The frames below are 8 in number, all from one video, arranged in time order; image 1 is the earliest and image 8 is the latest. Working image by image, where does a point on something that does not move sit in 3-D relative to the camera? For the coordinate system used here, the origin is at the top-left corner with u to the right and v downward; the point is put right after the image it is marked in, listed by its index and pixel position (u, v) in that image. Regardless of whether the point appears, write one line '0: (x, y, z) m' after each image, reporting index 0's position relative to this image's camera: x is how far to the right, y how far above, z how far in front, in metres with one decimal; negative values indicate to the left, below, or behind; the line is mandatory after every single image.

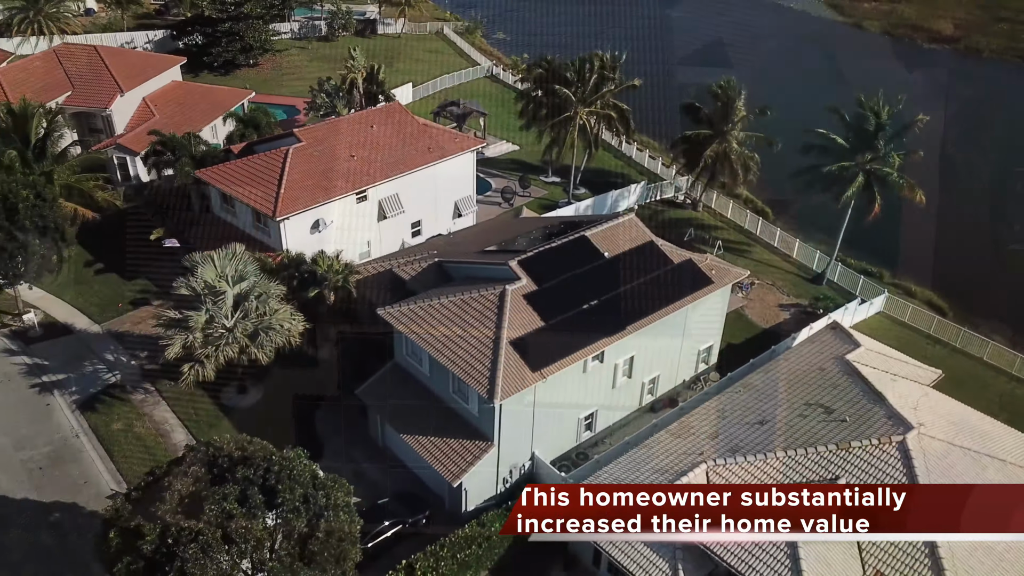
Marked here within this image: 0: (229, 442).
0: (-6.5, -3.8, +19.5) m
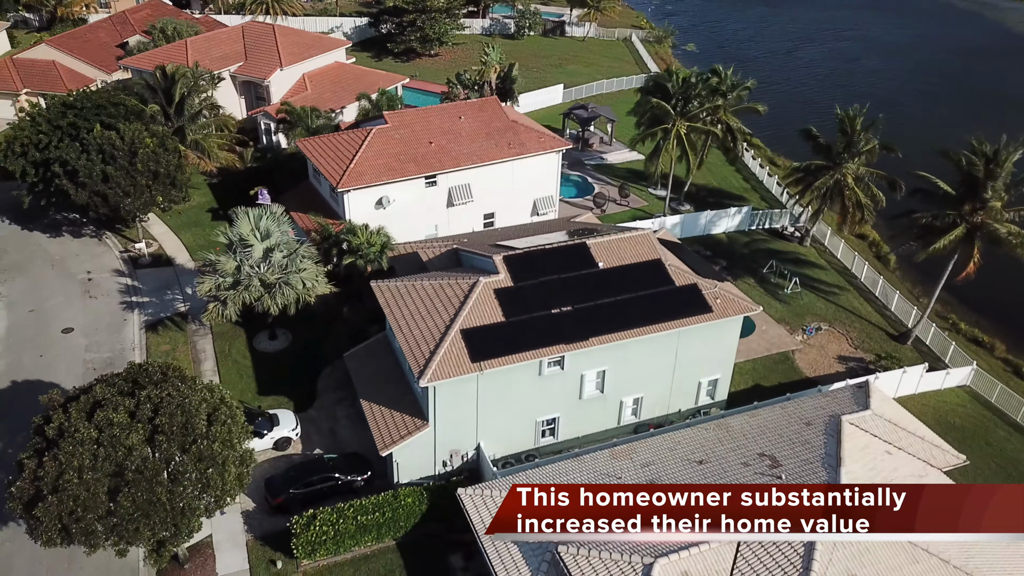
0: (-9.5, -2.3, +22.1) m
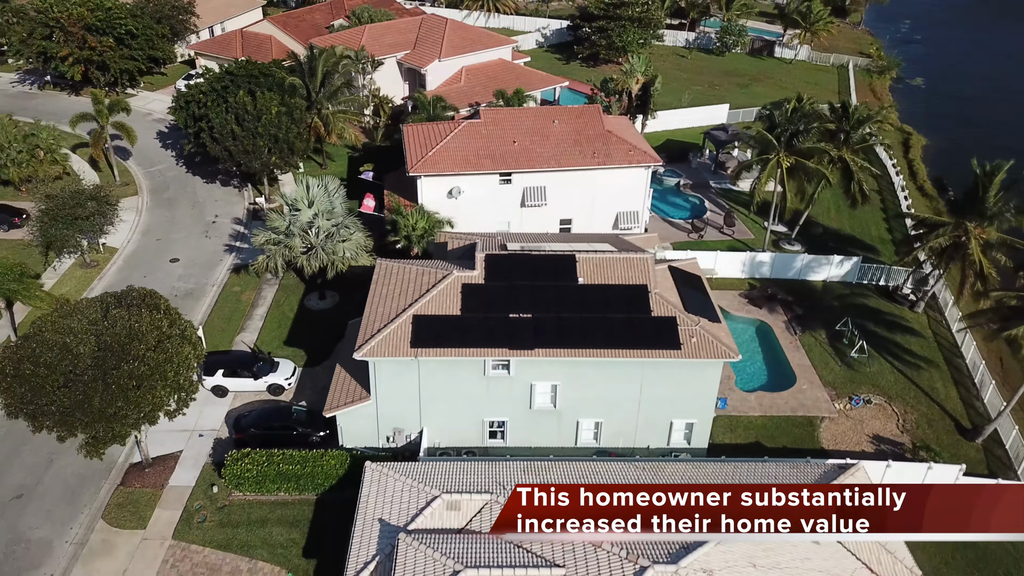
0: (-11.8, -0.3, +25.6) m
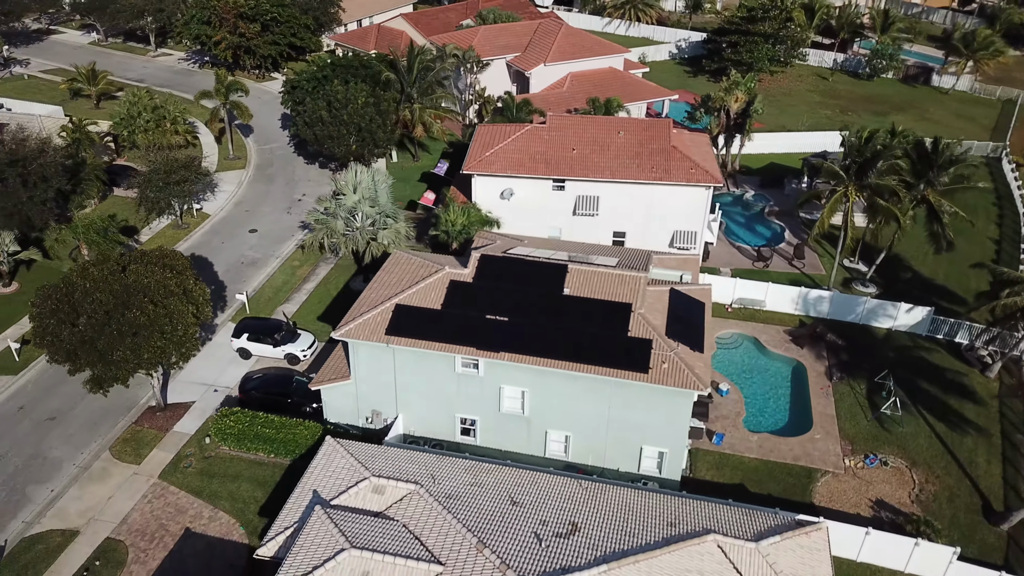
0: (-12.3, +1.1, +28.3) m
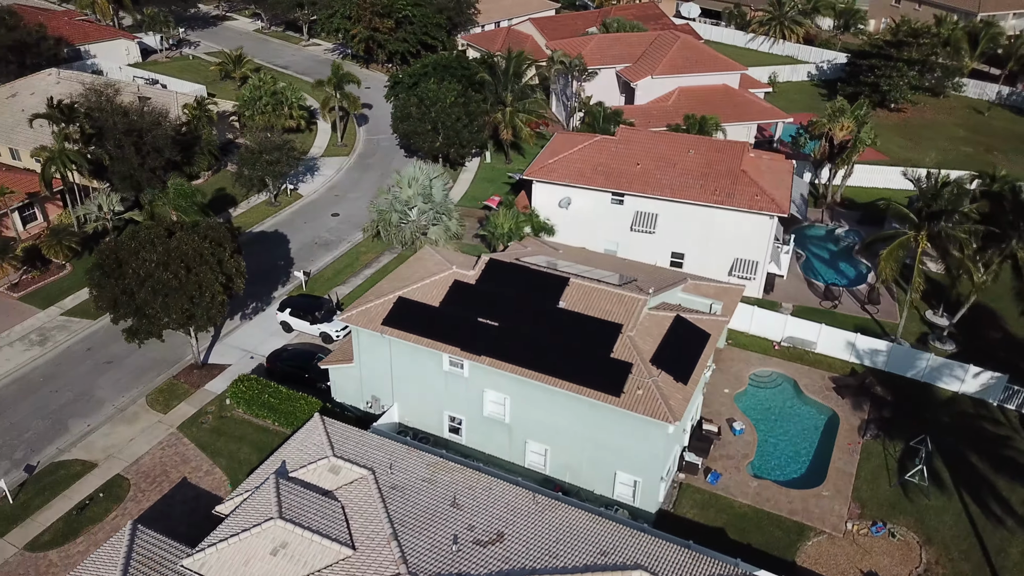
0: (-11.7, +2.3, +30.9) m
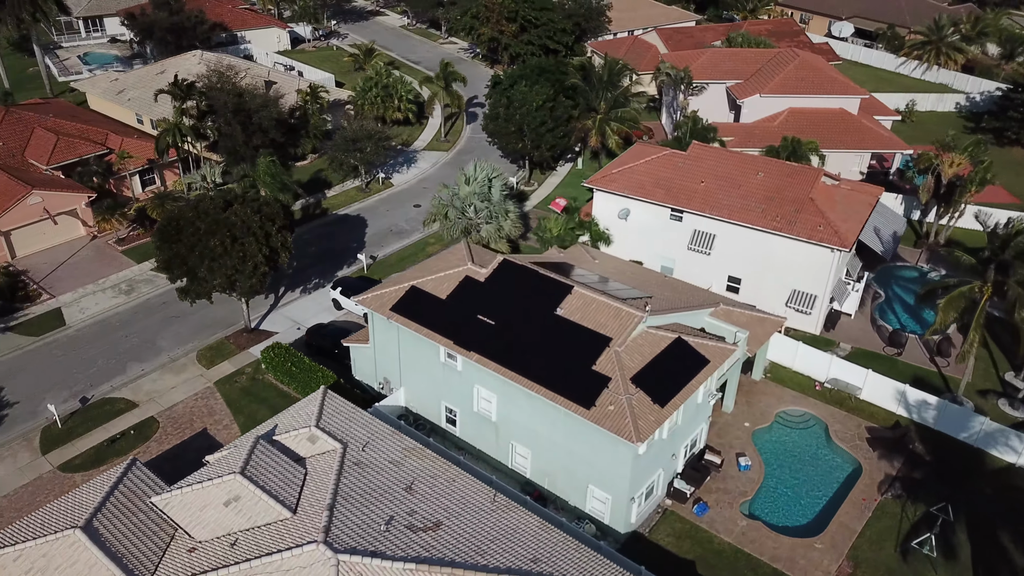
0: (-10.4, +3.5, +33.4) m
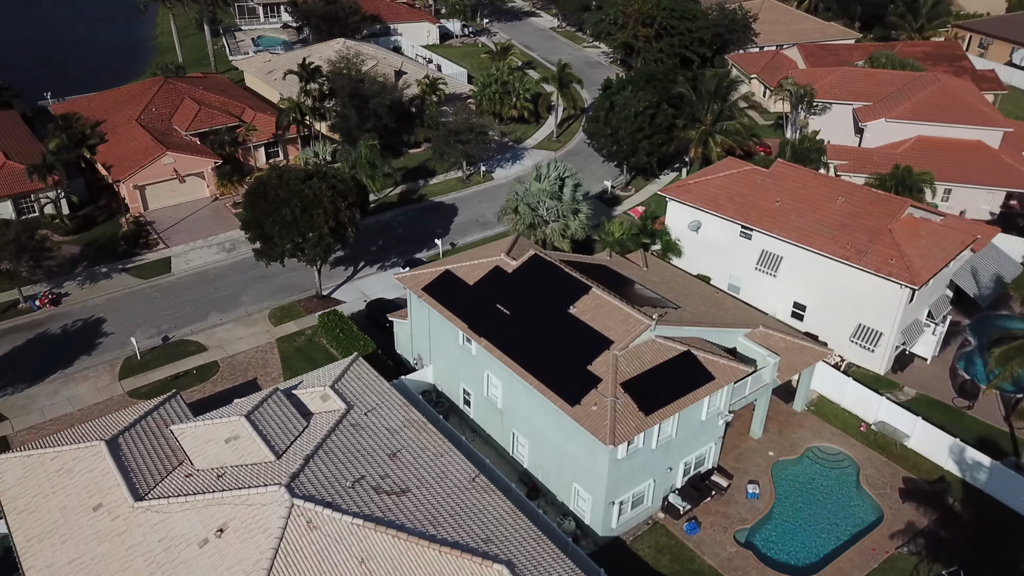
0: (-7.8, +4.8, +36.0) m
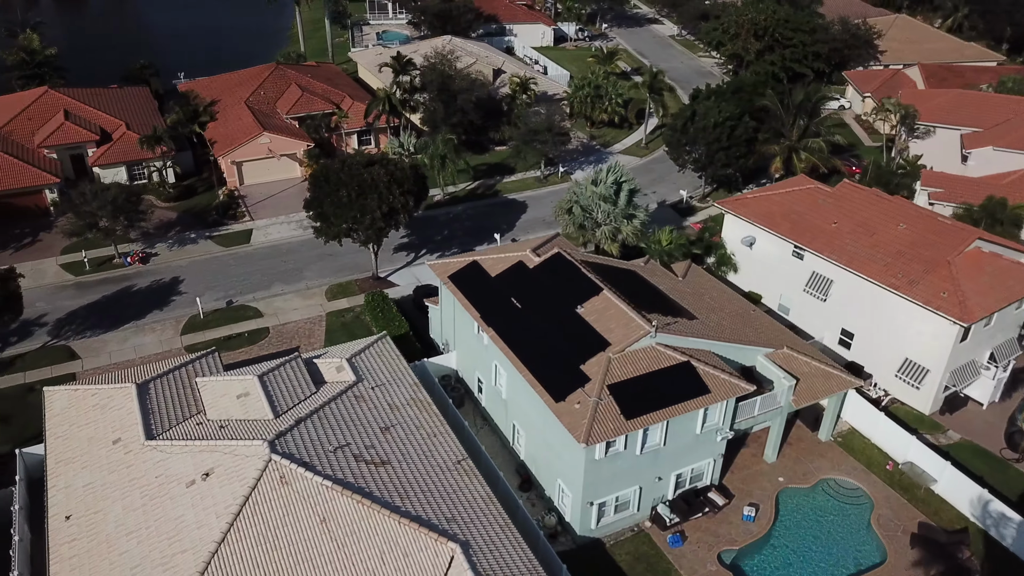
0: (-5.4, +5.6, +37.6) m
